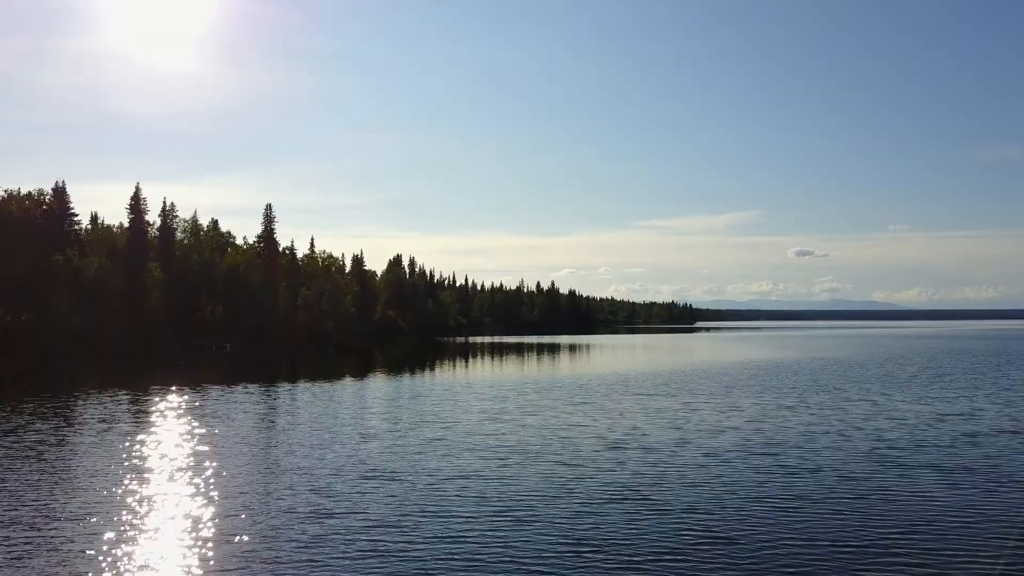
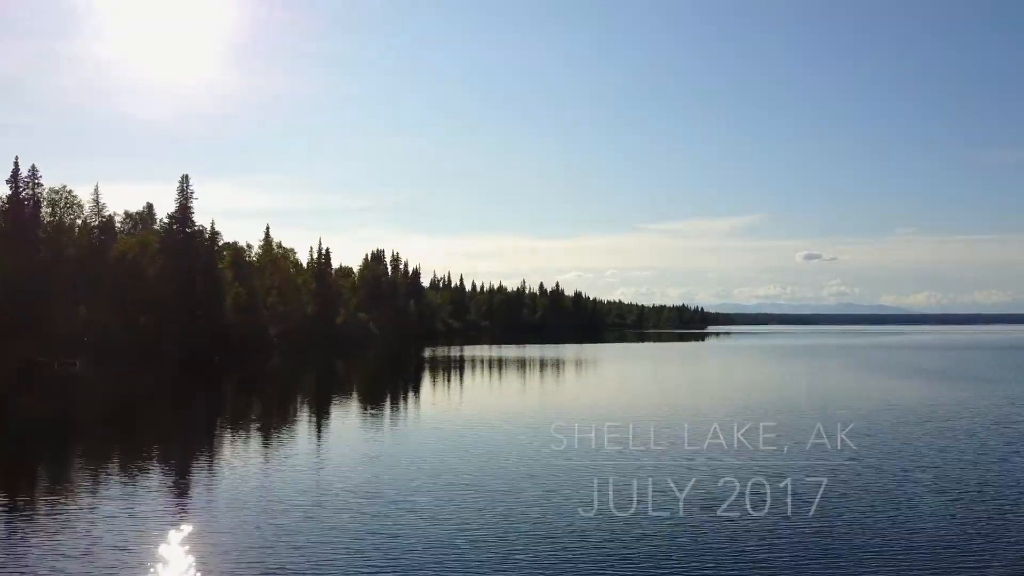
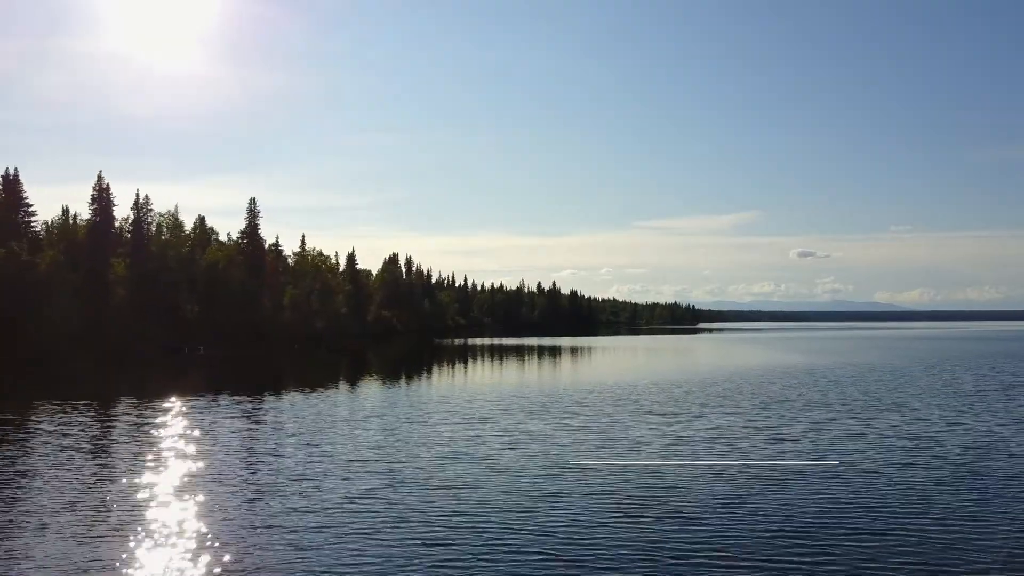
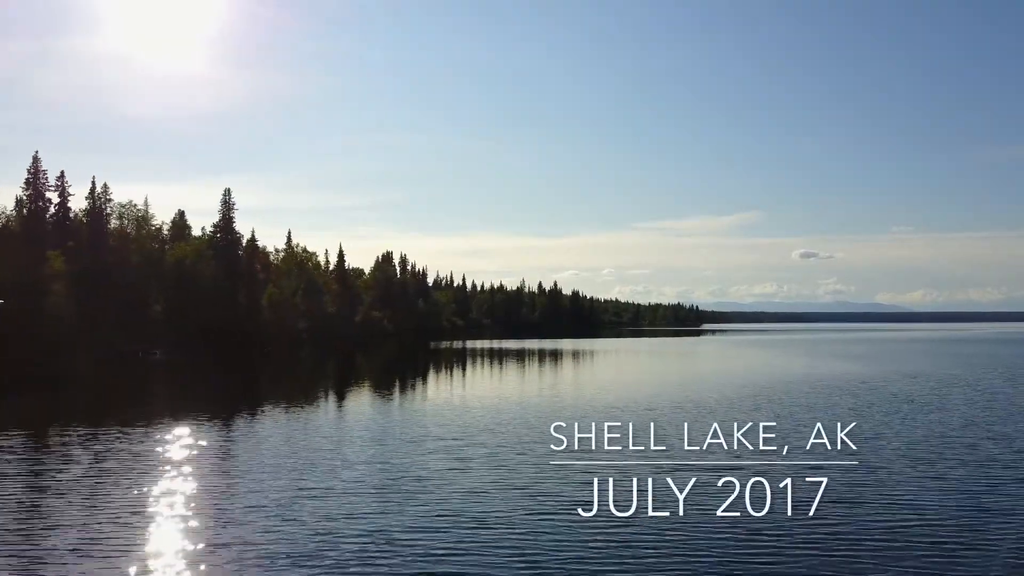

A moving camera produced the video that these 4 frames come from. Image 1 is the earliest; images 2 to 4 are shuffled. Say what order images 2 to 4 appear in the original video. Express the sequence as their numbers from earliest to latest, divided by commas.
3, 4, 2
